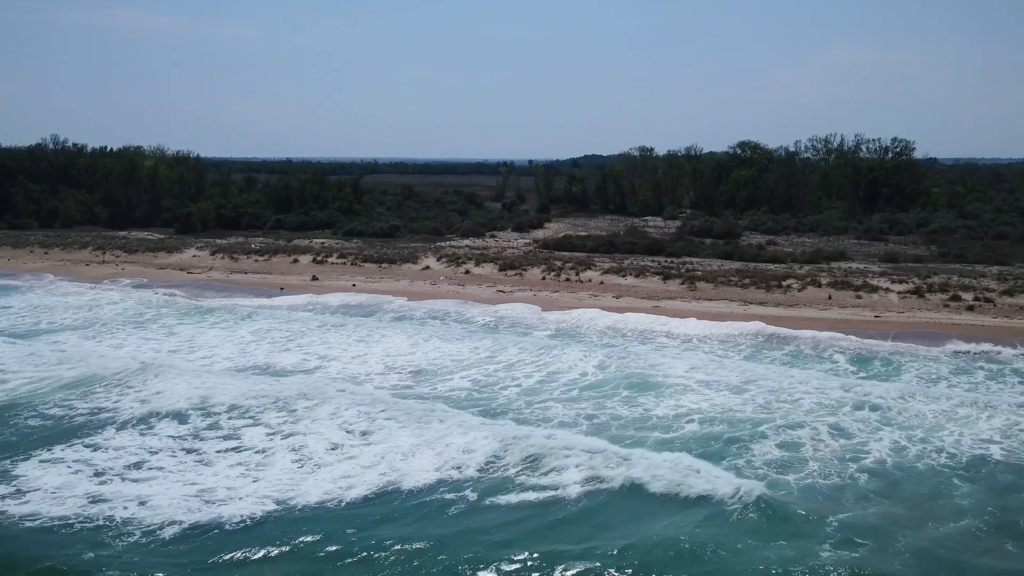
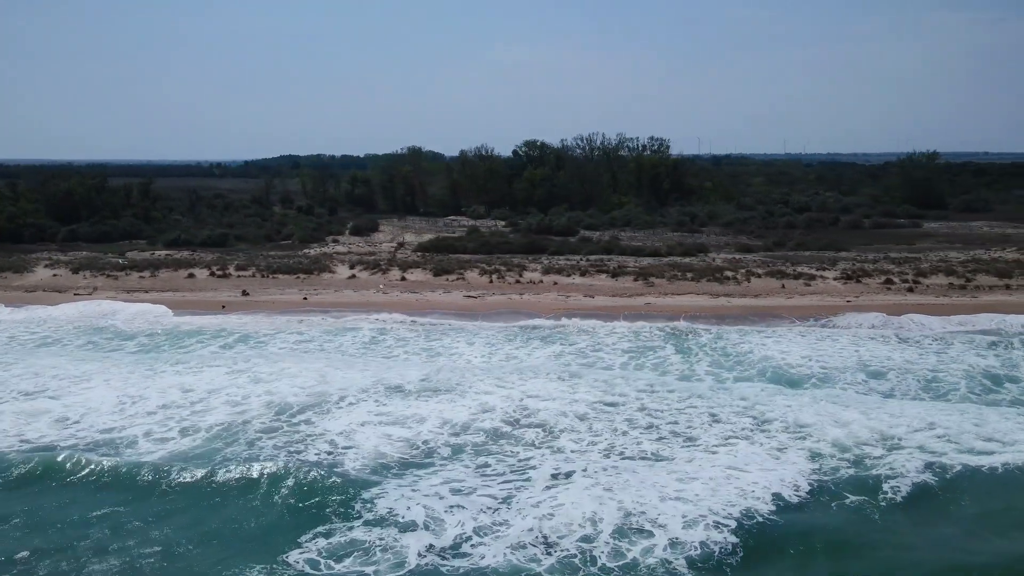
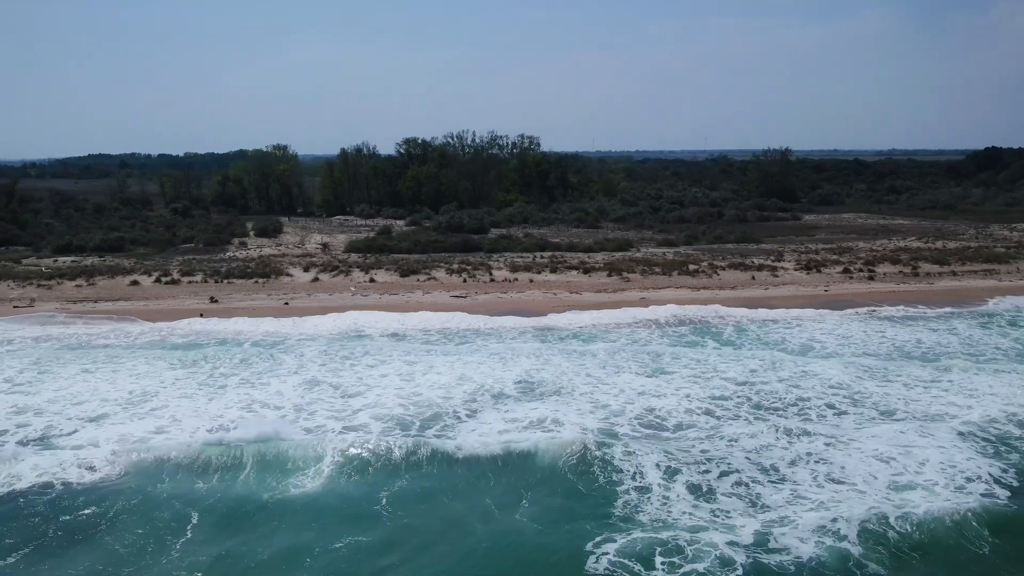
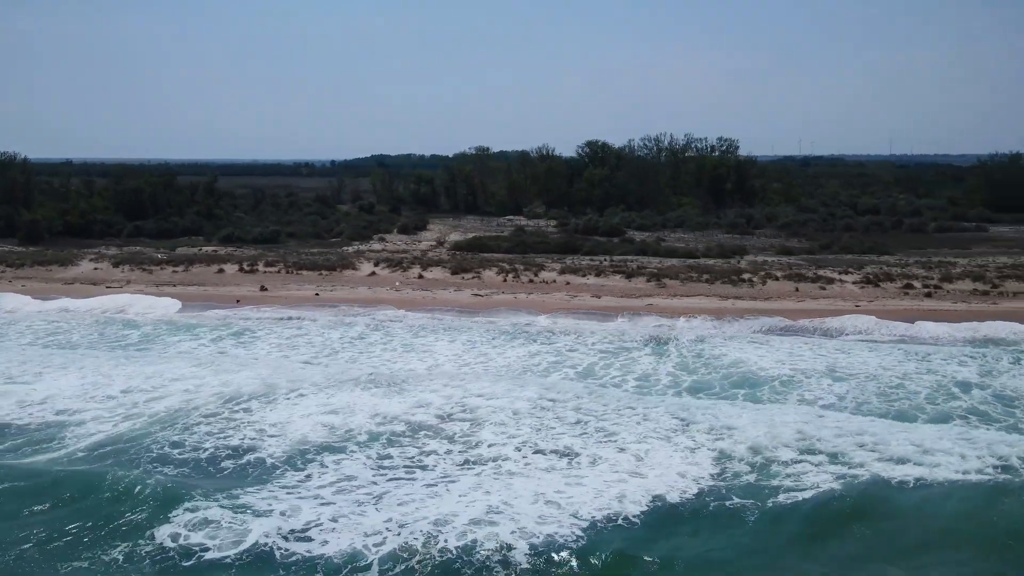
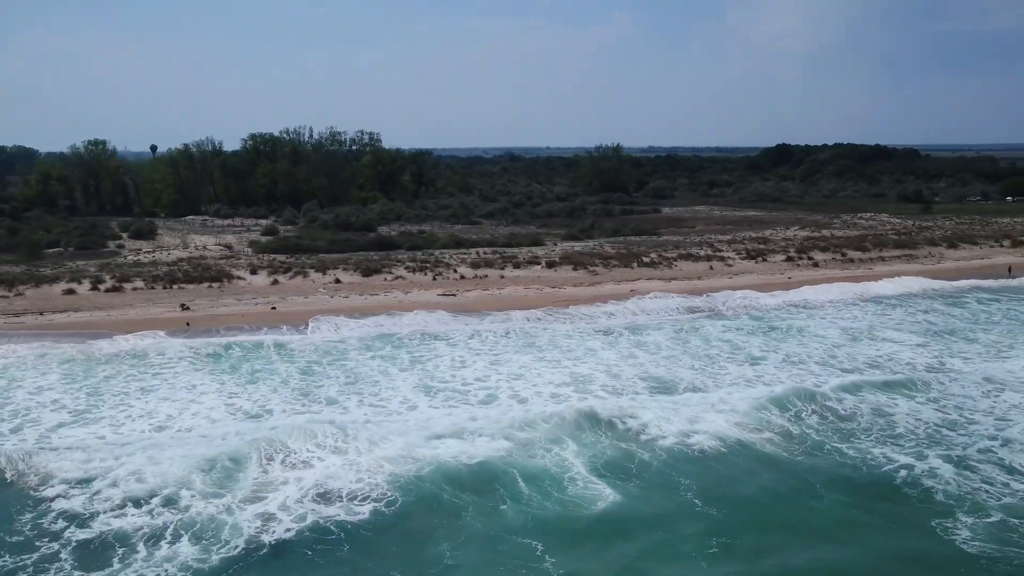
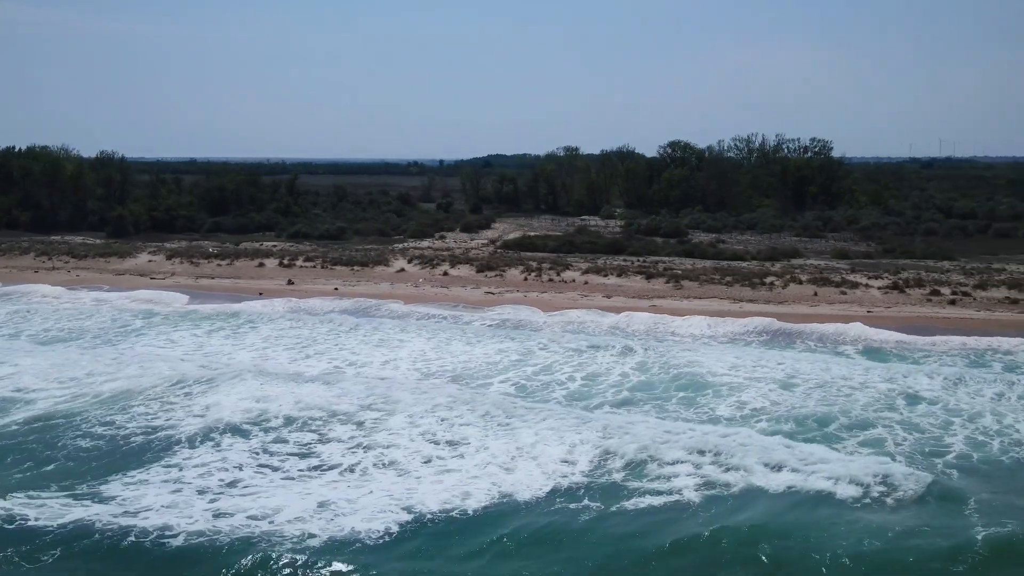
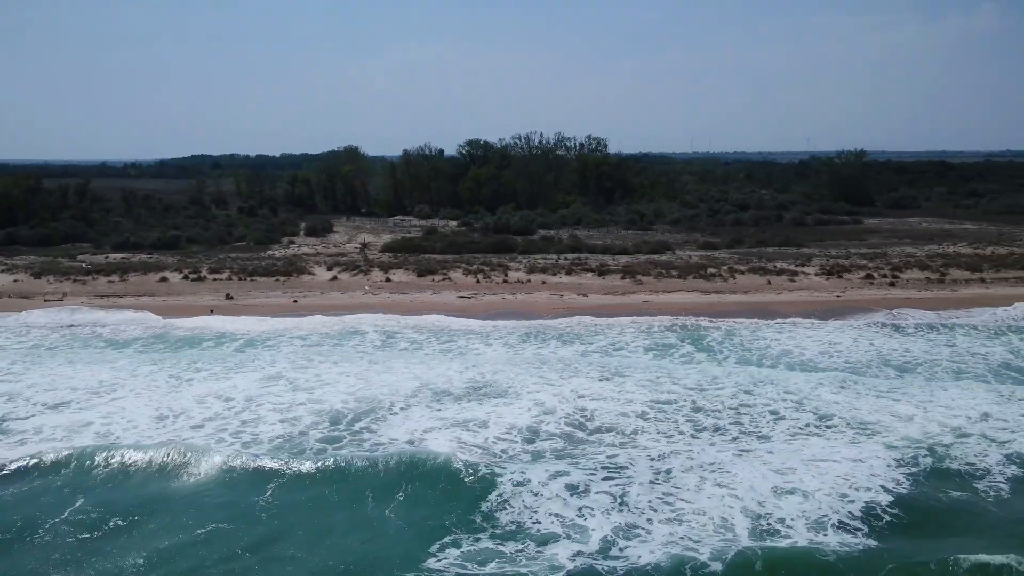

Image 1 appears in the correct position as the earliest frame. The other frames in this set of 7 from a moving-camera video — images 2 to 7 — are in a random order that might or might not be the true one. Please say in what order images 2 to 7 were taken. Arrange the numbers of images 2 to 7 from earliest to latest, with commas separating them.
6, 4, 2, 7, 3, 5
